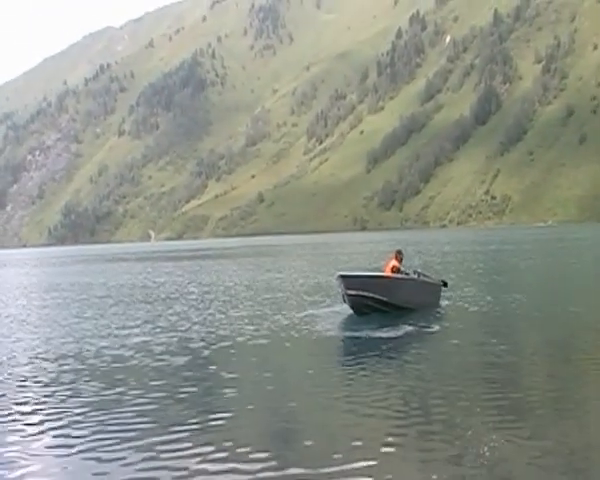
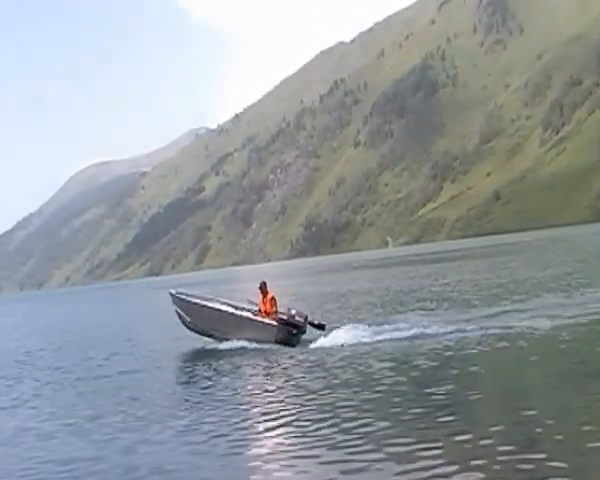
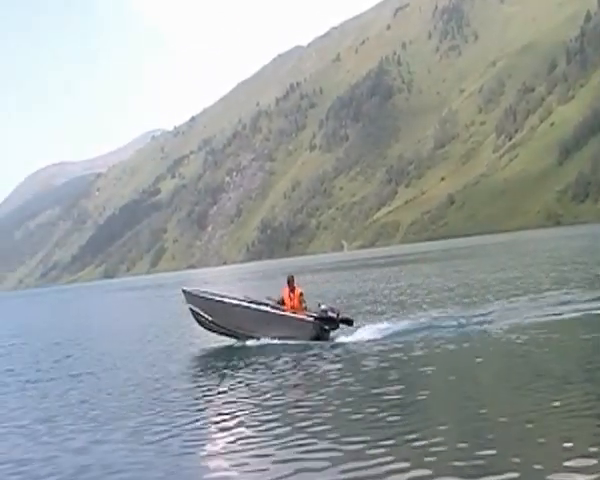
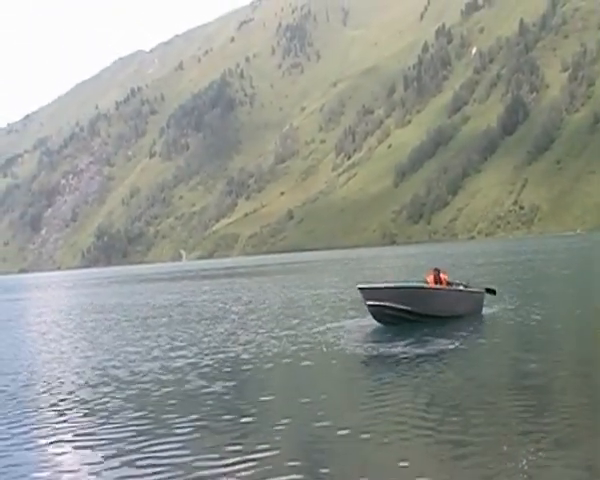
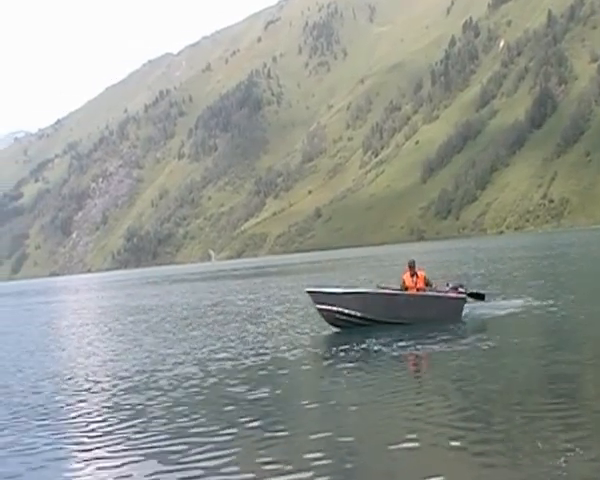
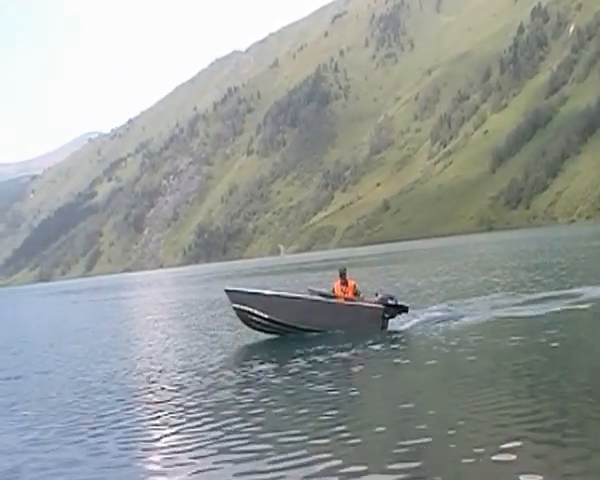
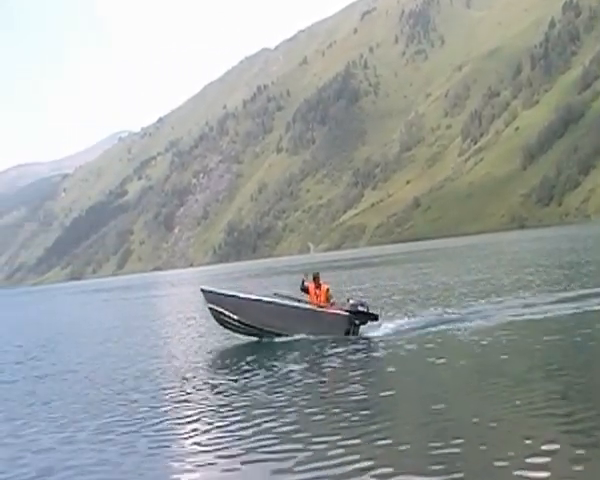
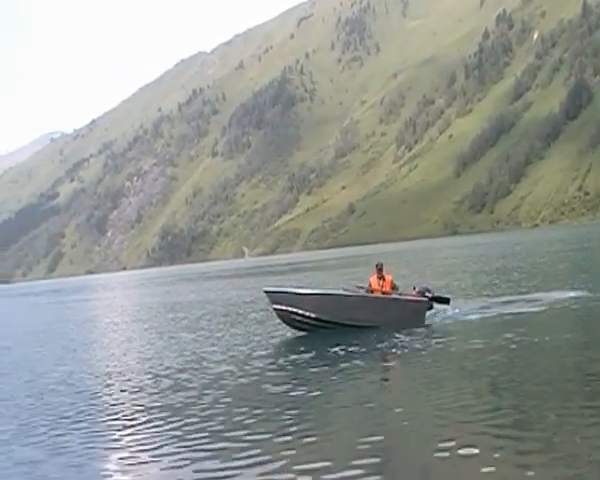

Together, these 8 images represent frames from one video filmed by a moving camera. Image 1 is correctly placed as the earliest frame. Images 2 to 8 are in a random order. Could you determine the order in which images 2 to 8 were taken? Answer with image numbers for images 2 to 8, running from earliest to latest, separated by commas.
4, 5, 8, 6, 7, 3, 2
